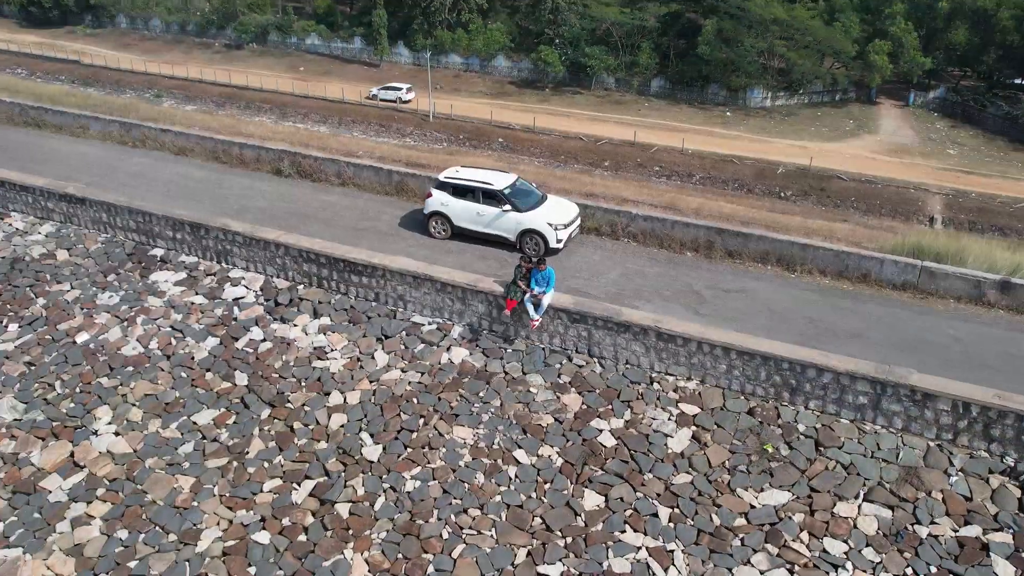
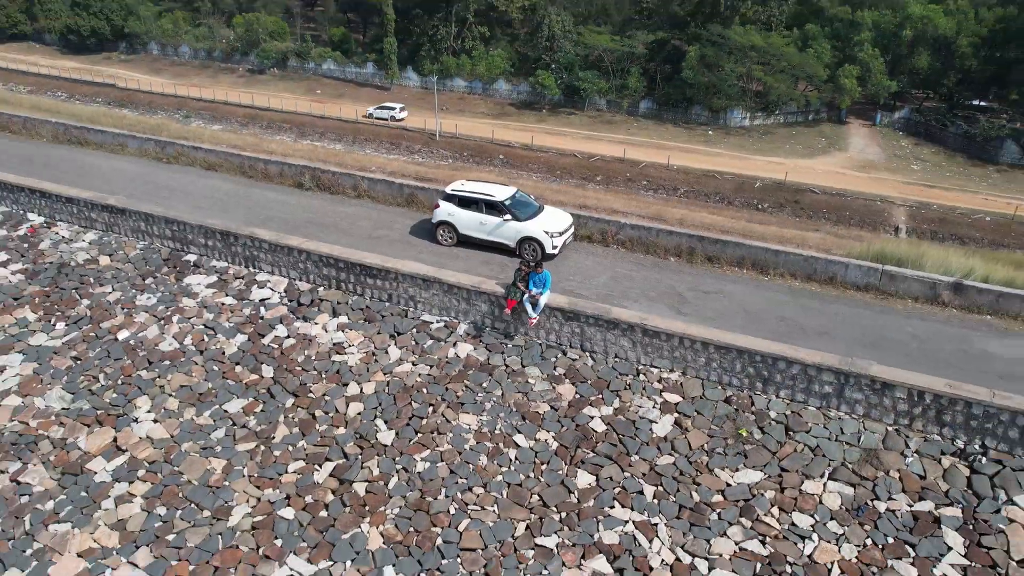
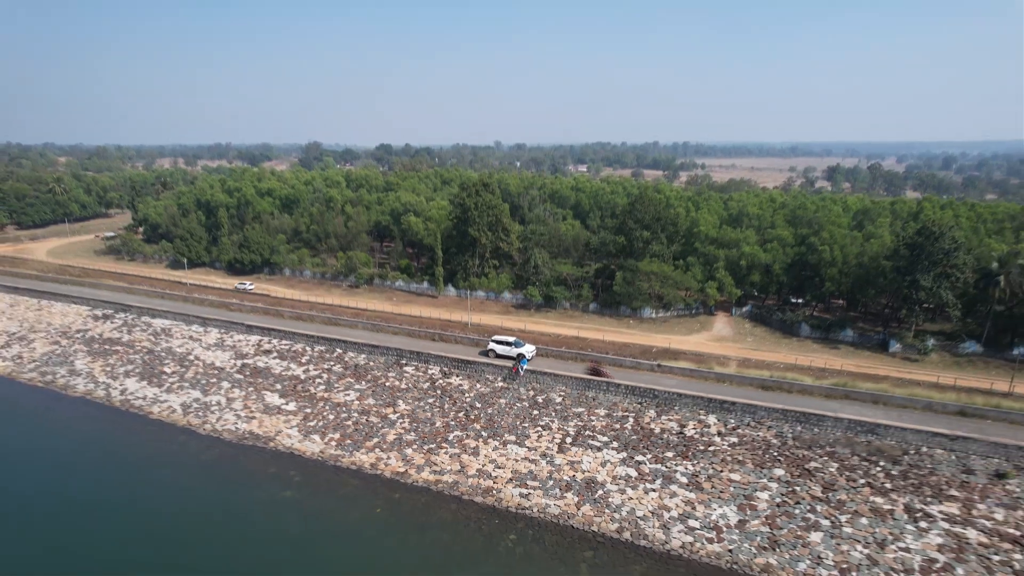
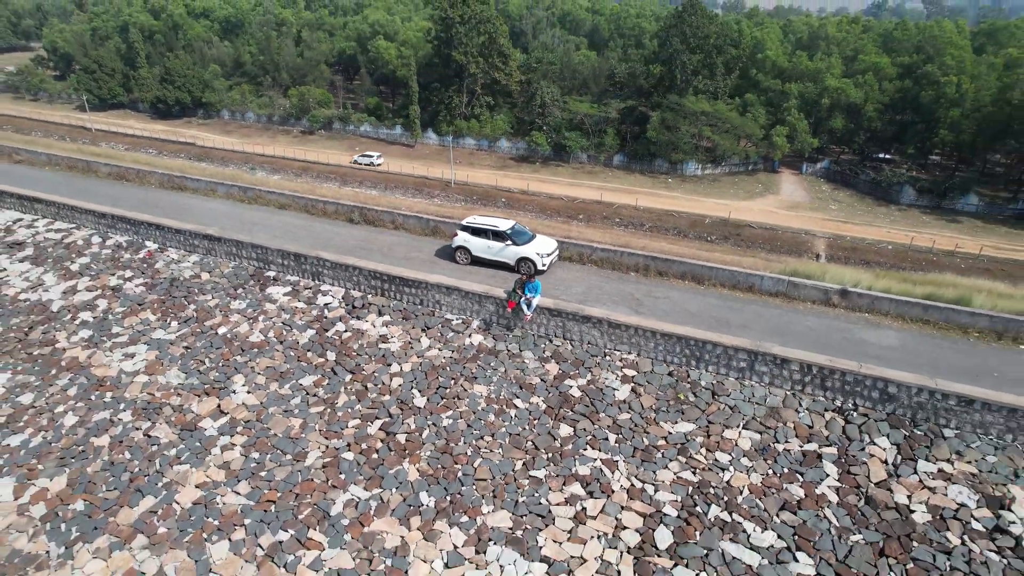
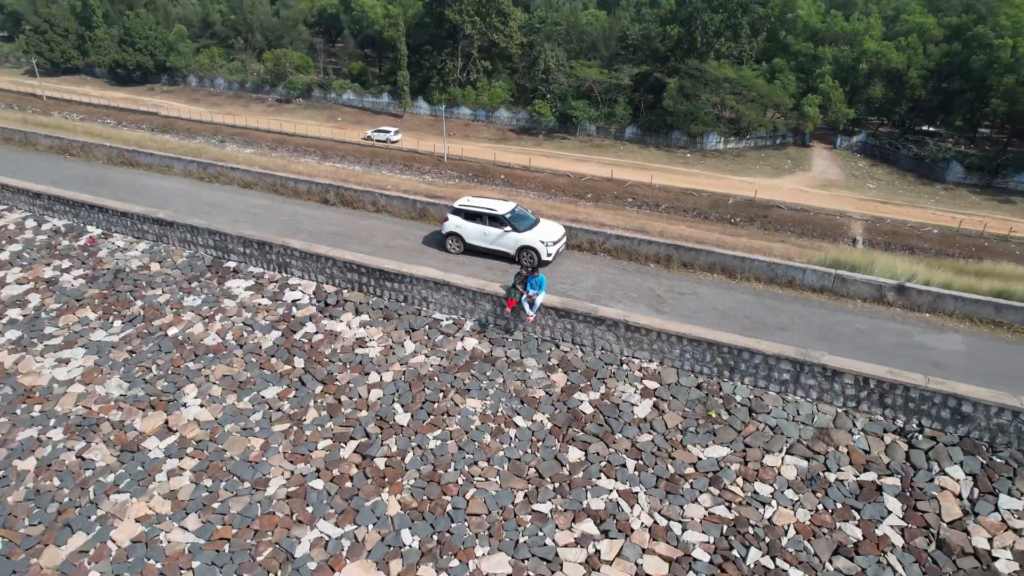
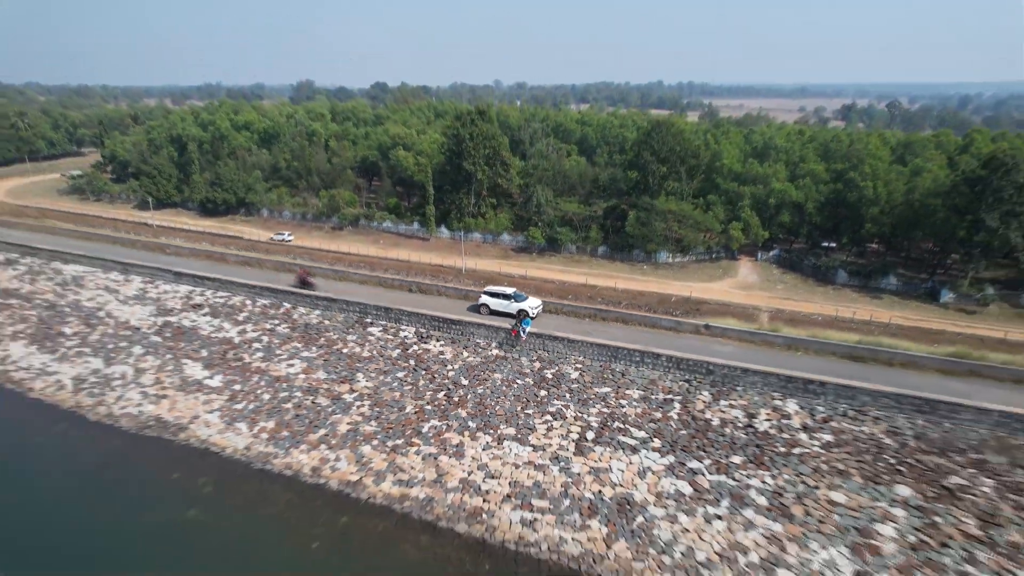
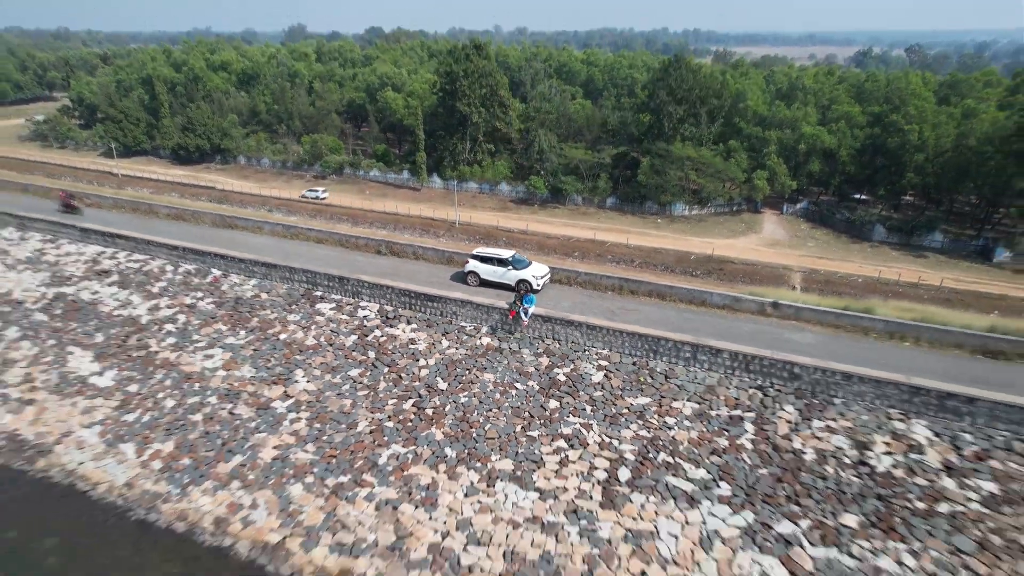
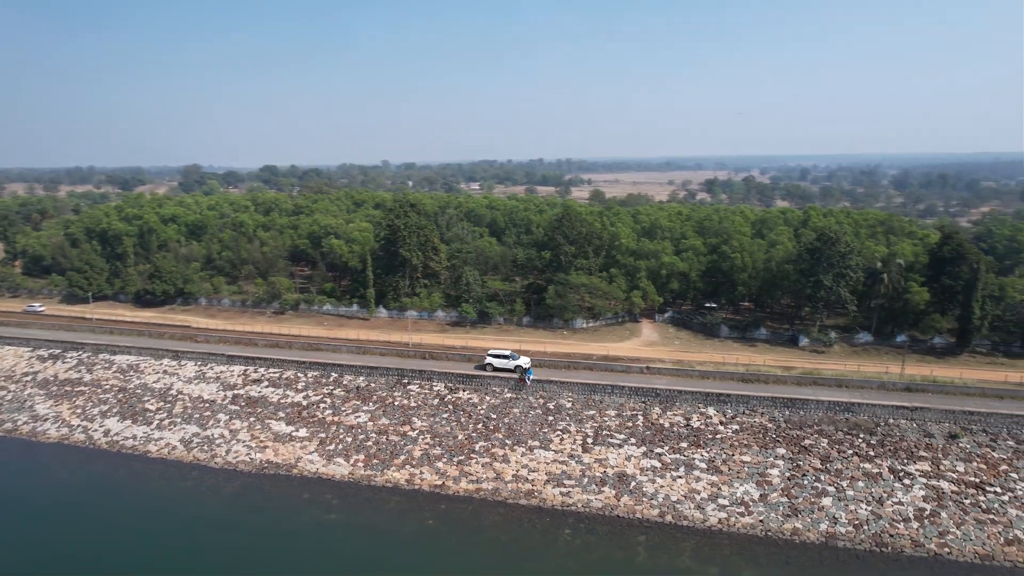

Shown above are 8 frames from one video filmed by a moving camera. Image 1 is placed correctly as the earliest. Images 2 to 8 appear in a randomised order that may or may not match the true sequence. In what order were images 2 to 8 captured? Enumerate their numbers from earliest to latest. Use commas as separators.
2, 5, 4, 7, 6, 3, 8
